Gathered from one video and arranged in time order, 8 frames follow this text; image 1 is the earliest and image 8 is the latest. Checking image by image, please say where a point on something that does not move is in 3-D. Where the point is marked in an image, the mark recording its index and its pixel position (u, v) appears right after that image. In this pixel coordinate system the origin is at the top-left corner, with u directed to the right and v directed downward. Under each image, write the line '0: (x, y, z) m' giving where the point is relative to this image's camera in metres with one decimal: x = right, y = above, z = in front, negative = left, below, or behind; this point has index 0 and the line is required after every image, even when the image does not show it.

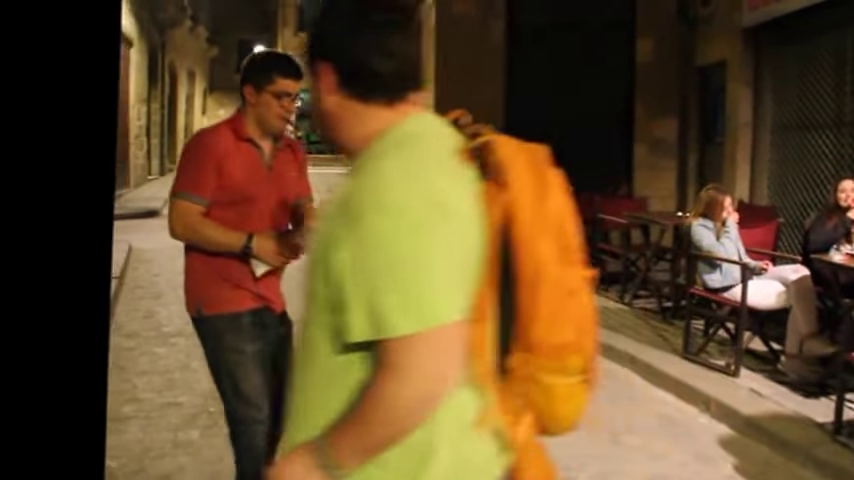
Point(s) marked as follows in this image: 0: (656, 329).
0: (+1.4, -0.6, +5.6) m
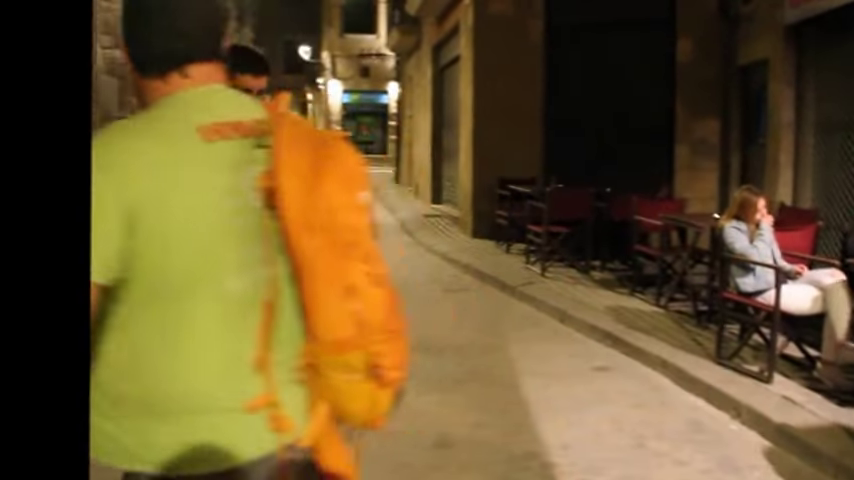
0: (+1.6, -0.6, +5.5) m
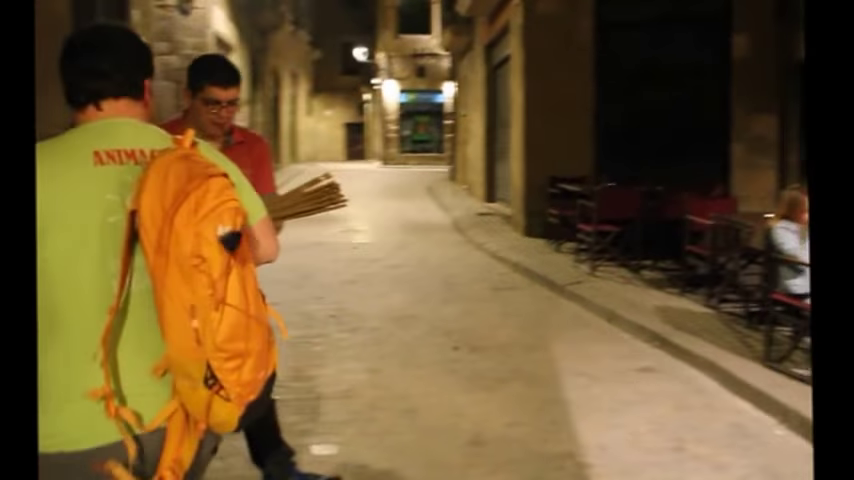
0: (+1.8, -0.6, +5.4) m
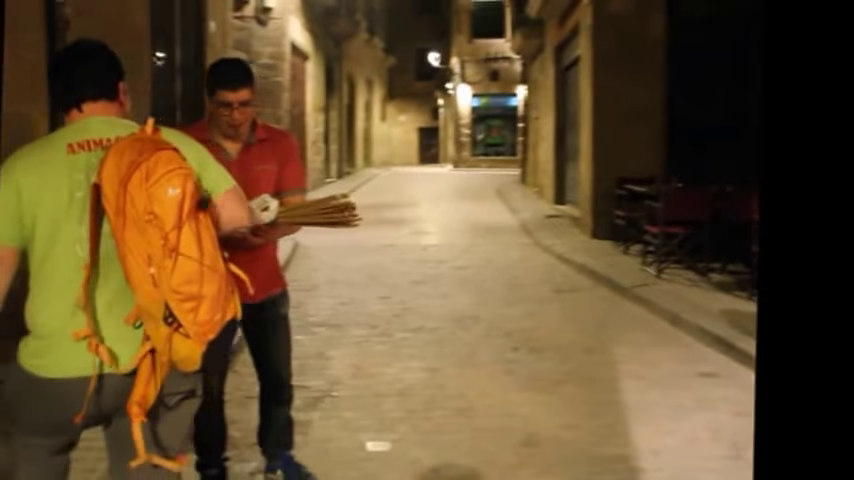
0: (+2.2, -0.6, +5.3) m
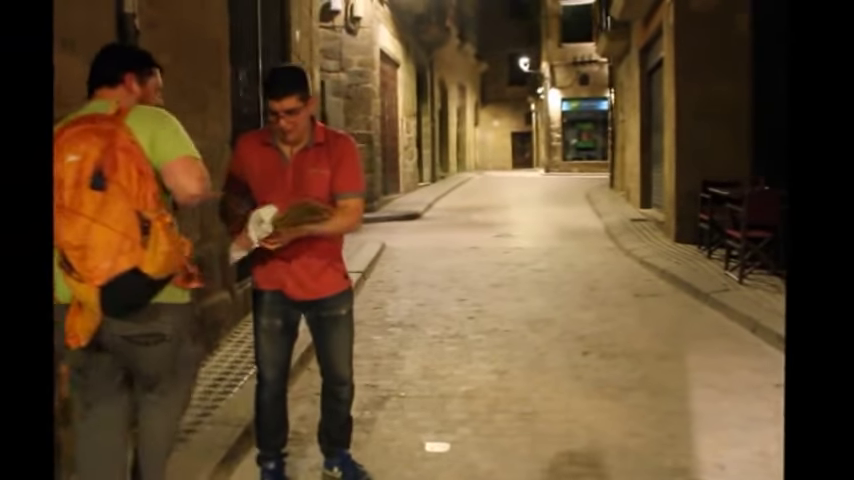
0: (+2.5, -0.6, +5.0) m
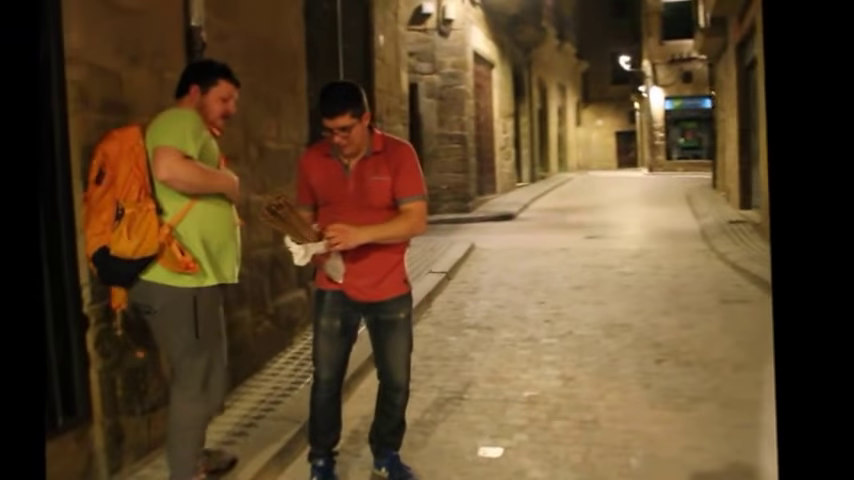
0: (+2.8, -0.6, +4.6) m
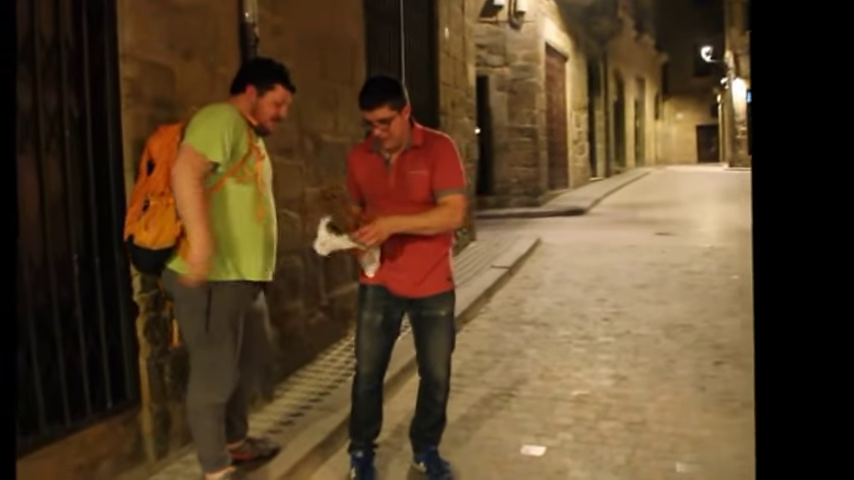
0: (+3.0, -0.7, +4.2) m
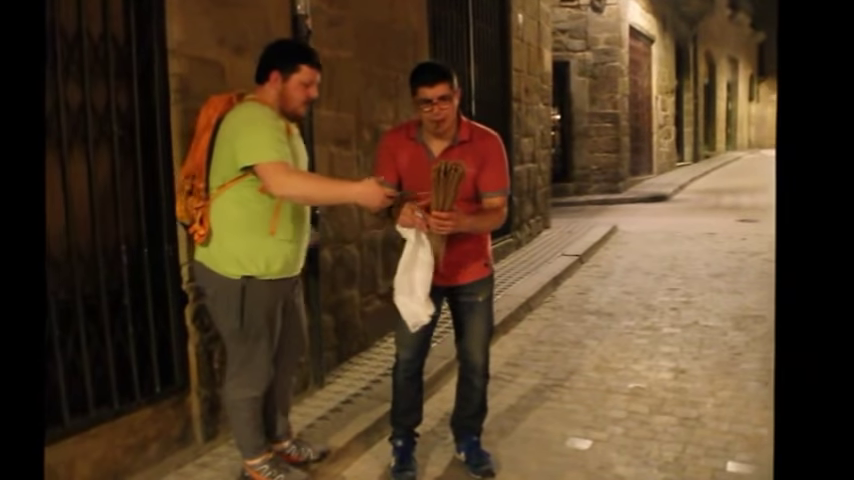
0: (+3.2, -0.6, +3.8) m
